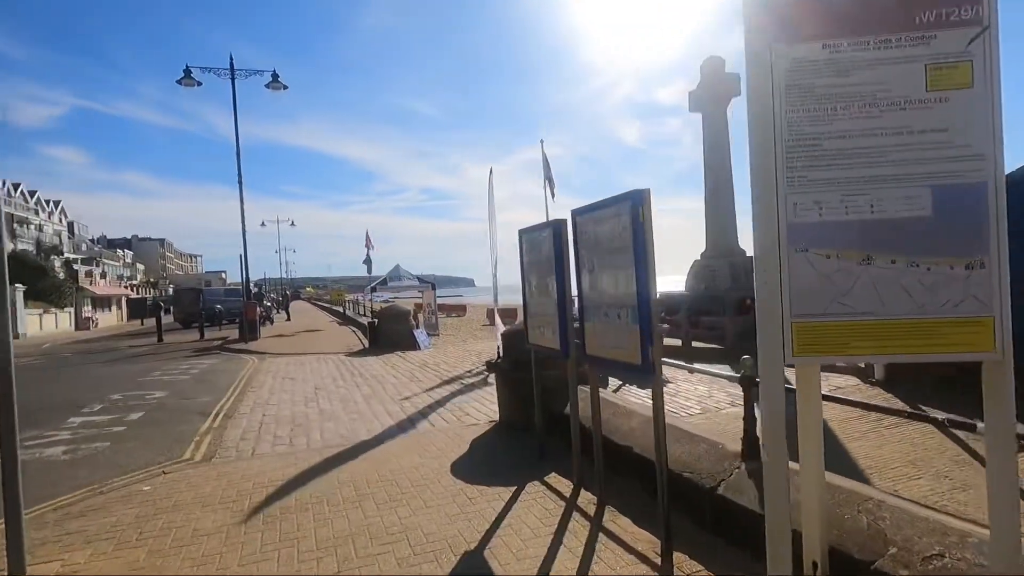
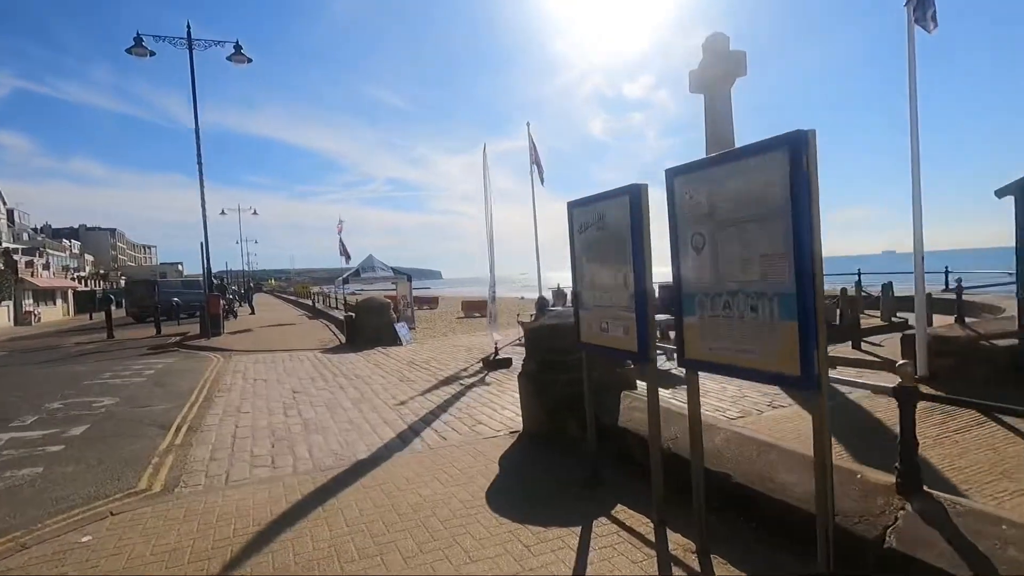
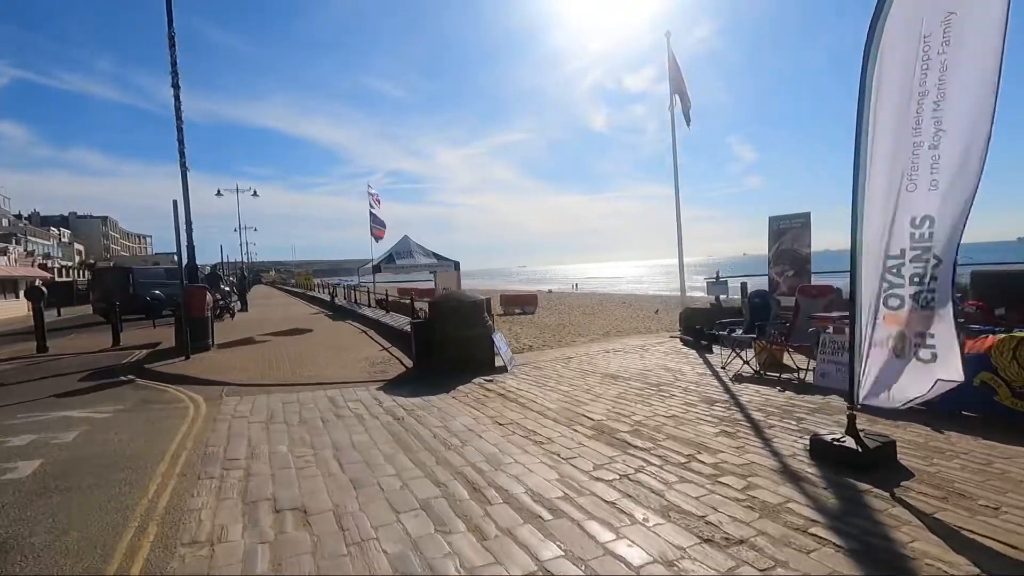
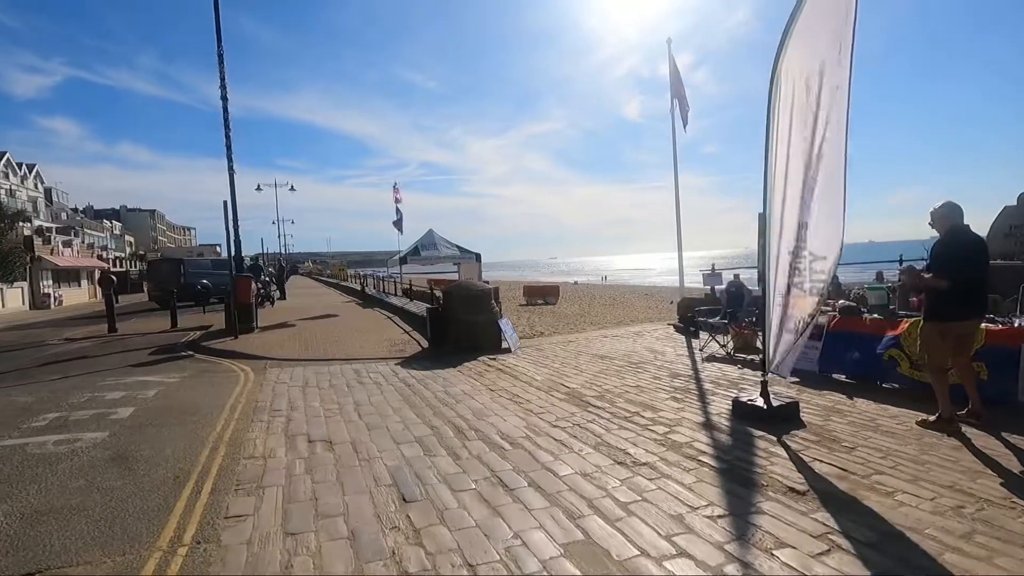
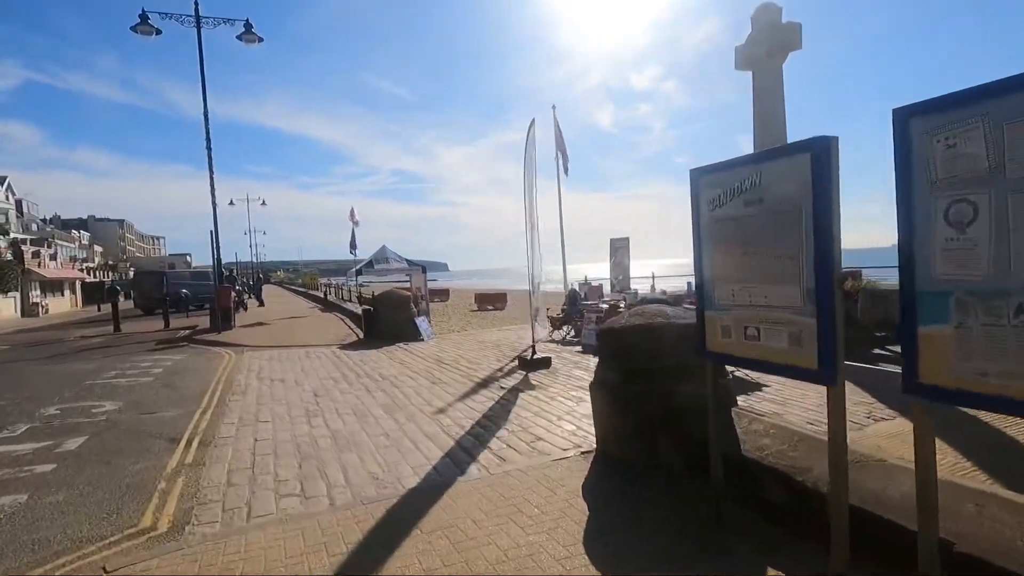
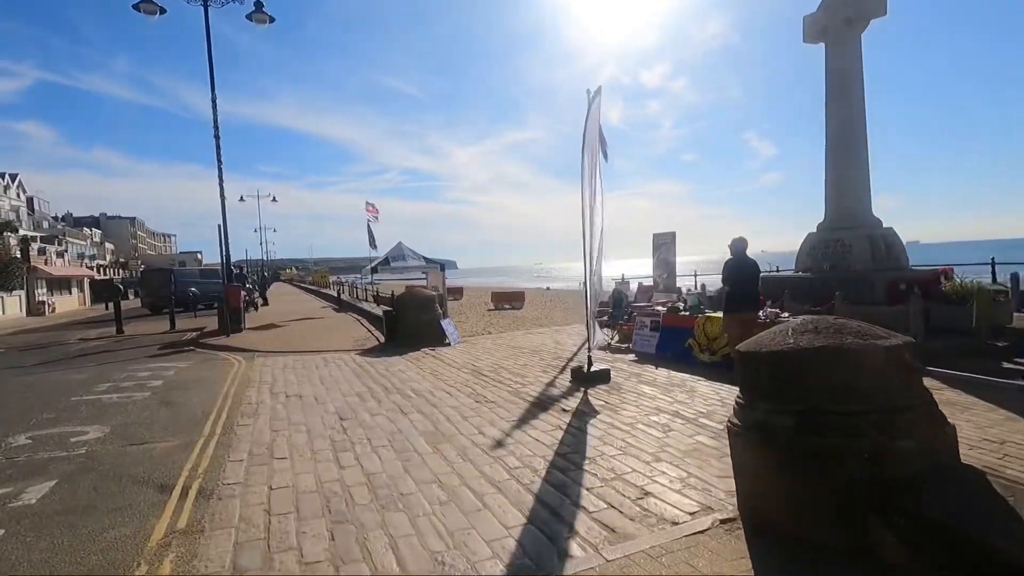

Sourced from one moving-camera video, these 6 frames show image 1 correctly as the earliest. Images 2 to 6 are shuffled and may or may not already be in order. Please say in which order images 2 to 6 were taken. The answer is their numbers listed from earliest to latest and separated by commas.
2, 5, 6, 4, 3
